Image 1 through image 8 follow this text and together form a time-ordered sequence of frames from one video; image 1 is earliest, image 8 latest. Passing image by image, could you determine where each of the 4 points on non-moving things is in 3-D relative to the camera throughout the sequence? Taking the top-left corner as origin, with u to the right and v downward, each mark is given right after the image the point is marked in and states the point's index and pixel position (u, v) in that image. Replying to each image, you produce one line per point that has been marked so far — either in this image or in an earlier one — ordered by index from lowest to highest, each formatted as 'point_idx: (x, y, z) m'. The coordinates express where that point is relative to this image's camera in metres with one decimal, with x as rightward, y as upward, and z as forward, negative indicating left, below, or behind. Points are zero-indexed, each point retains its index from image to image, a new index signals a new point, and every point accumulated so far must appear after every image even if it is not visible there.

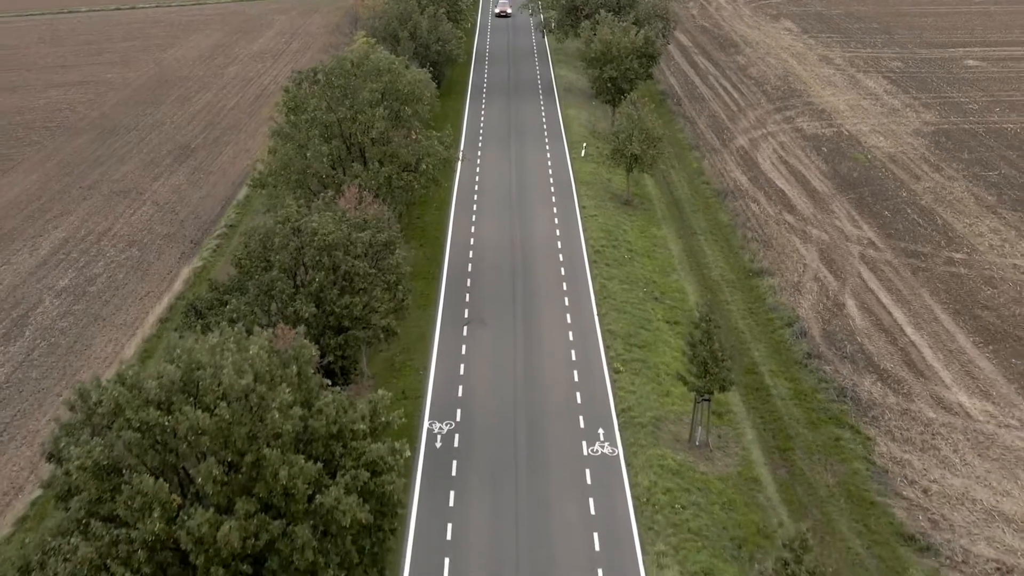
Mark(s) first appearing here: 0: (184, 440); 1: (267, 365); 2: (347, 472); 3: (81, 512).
0: (-4.2, -2.0, +16.7) m
1: (-3.4, -1.0, +18.0) m
2: (-2.2, -2.4, +17.7) m
3: (-5.4, -2.8, +16.3) m
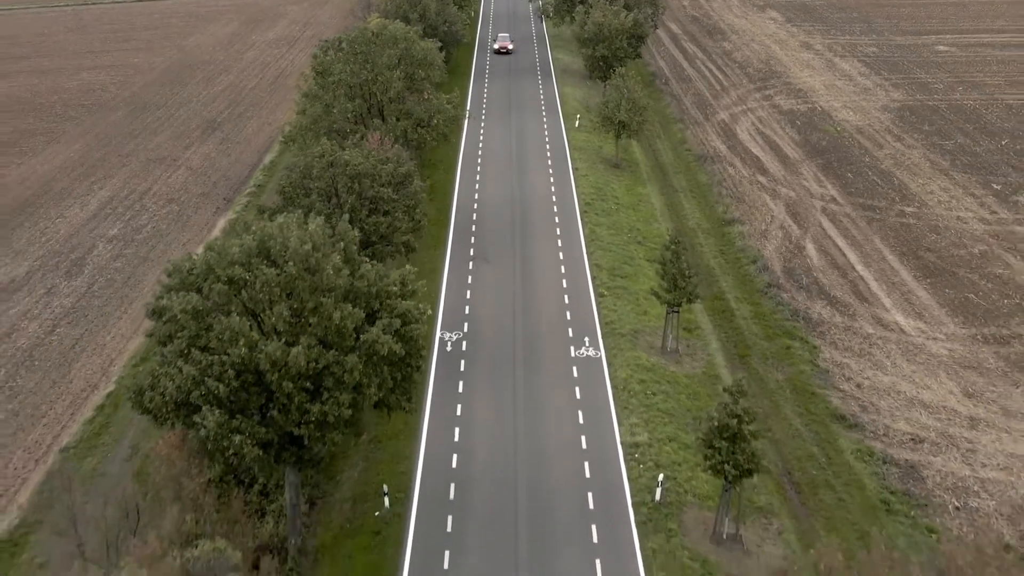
0: (-4.2, -0.1, +21.9) m
1: (-3.4, +0.9, +23.3) m
2: (-2.2, -0.5, +22.9) m
3: (-5.5, -1.0, +21.5) m
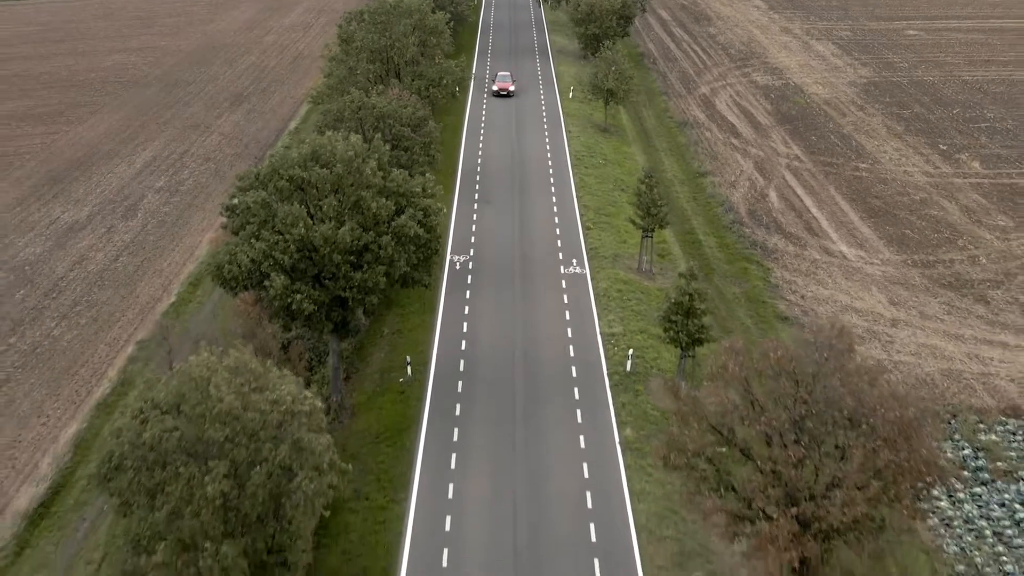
0: (-4.3, +2.1, +28.2) m
1: (-3.4, +3.1, +29.5) m
2: (-2.3, +1.7, +29.1) m
3: (-5.5, +1.3, +27.7) m
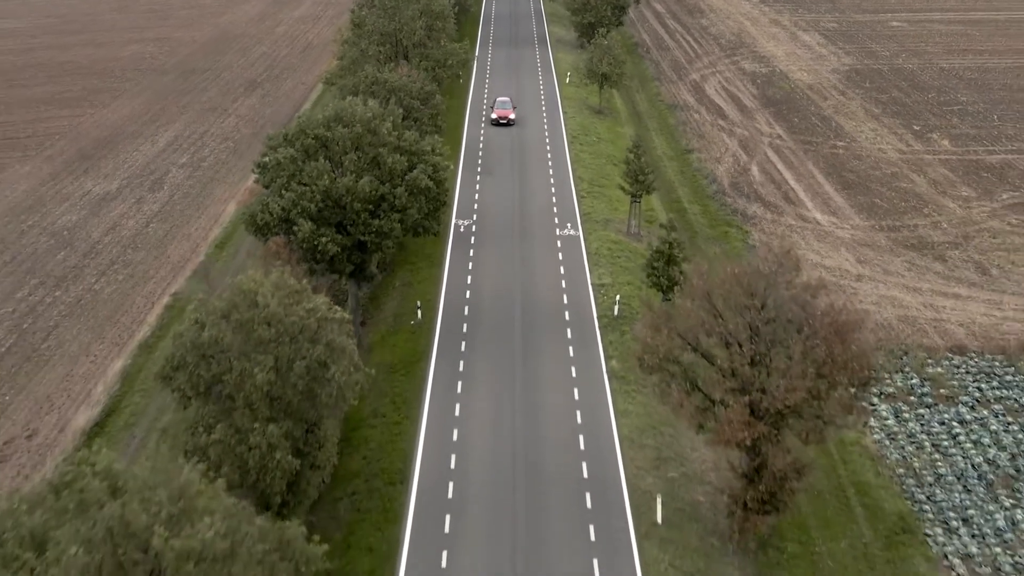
0: (-4.3, +3.5, +31.9) m
1: (-3.5, +4.4, +33.2) m
2: (-2.3, +3.0, +32.8) m
3: (-5.5, +2.6, +31.4) m
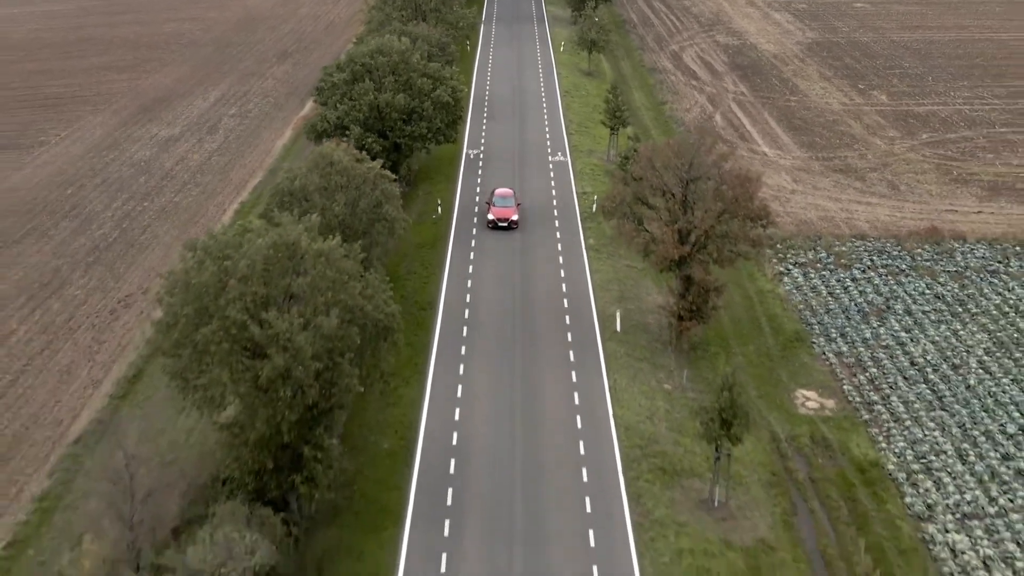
0: (-4.3, +6.9, +41.6) m
1: (-3.4, +7.9, +43.0) m
2: (-2.3, +6.5, +42.6) m
3: (-5.5, +6.0, +41.2) m
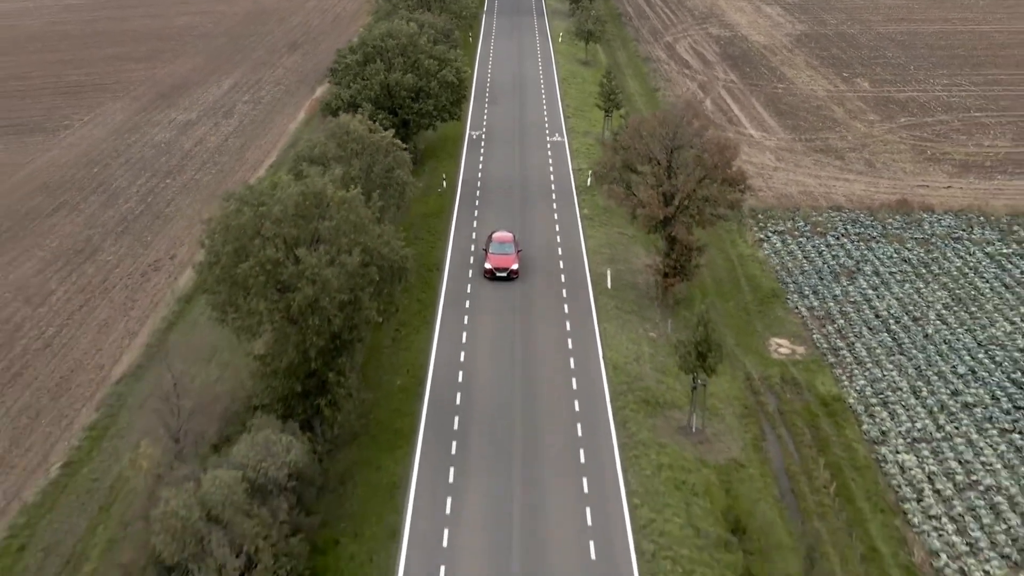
0: (-4.3, +8.1, +45.0) m
1: (-3.4, +9.1, +46.3) m
2: (-2.3, +7.7, +45.9) m
3: (-5.5, +7.2, +44.5) m
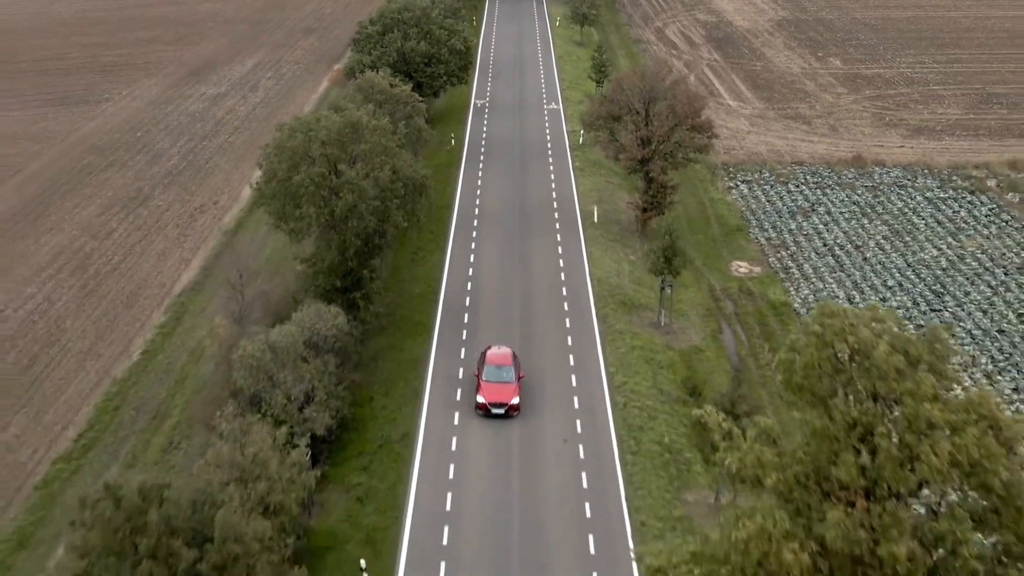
0: (-4.2, +10.3, +51.3) m
1: (-3.4, +11.3, +52.6) m
2: (-2.2, +9.9, +52.2) m
3: (-5.5, +9.5, +50.8) m
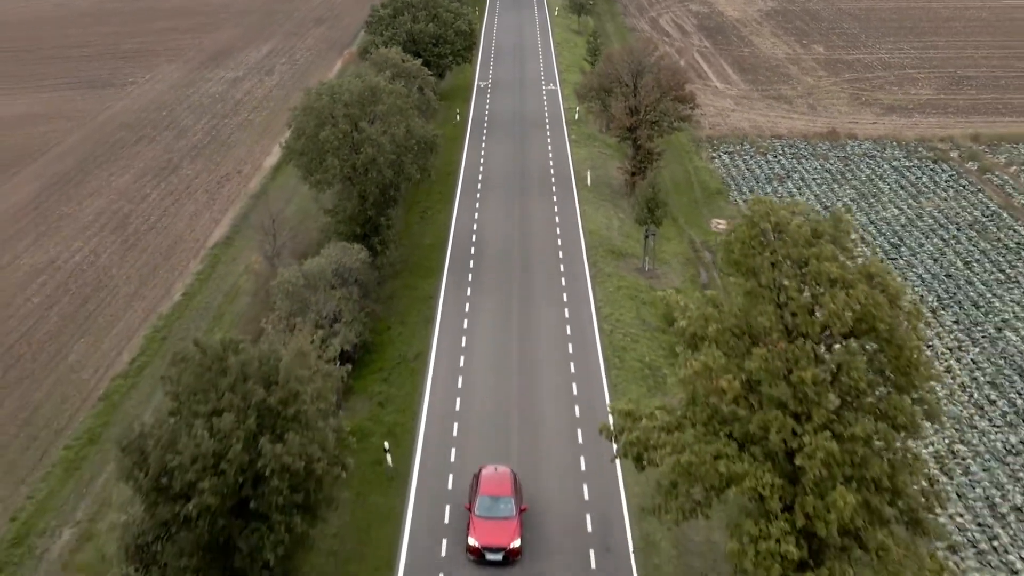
0: (-4.2, +12.0, +55.7) m
1: (-3.4, +12.9, +57.0) m
2: (-2.2, +11.5, +56.6) m
3: (-5.4, +11.1, +55.3) m
